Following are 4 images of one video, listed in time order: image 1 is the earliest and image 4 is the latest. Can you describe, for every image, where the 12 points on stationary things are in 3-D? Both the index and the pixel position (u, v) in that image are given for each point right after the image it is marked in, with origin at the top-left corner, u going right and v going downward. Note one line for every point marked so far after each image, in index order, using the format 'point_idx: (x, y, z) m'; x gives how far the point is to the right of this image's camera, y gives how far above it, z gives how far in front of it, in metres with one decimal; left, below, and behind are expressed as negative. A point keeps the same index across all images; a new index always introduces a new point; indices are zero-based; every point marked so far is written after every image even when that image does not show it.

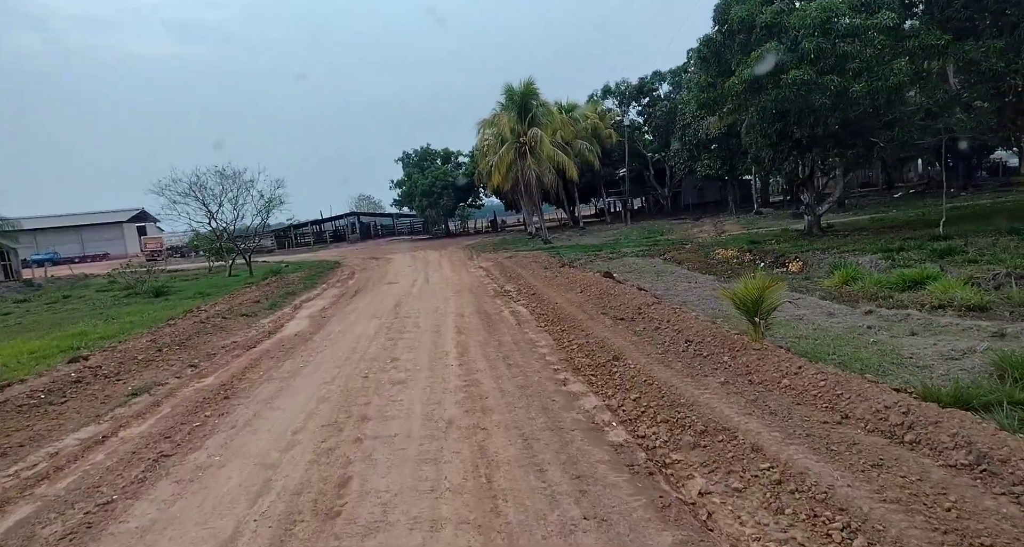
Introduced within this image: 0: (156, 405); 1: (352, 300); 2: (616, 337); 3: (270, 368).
0: (-4.4, -1.6, +7.5) m
1: (-4.3, -0.7, +16.2) m
2: (+1.4, -0.9, +8.2) m
3: (-3.5, -1.4, +8.8) m
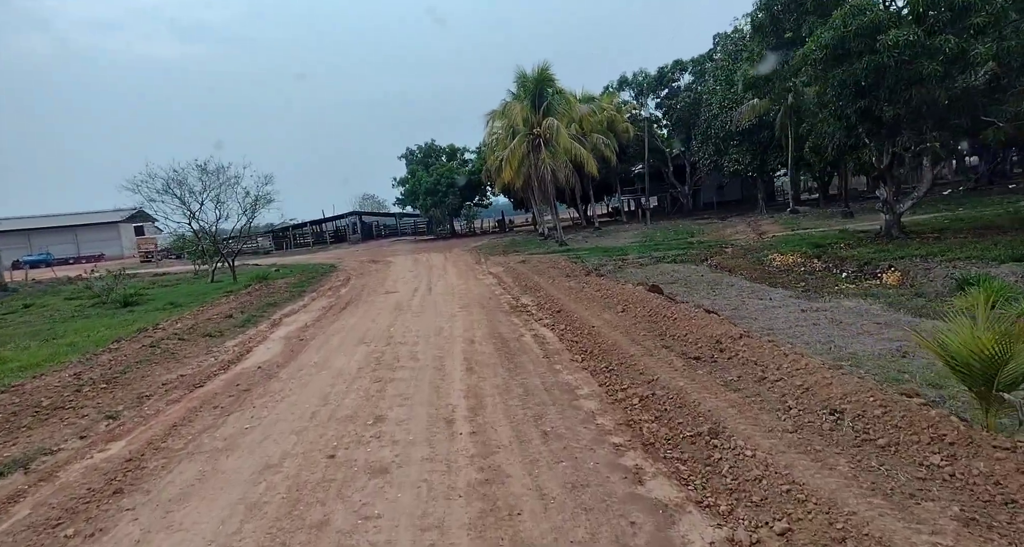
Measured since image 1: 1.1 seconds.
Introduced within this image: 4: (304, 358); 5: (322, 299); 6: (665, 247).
0: (-4.1, -1.8, +5.0) m
1: (-3.9, -0.9, +13.7) m
2: (+1.7, -1.1, +5.6) m
3: (-3.2, -1.6, +6.3) m
4: (-3.2, -1.3, +9.2) m
5: (-5.5, -0.7, +17.3) m
6: (+5.1, +0.9, +20.0) m
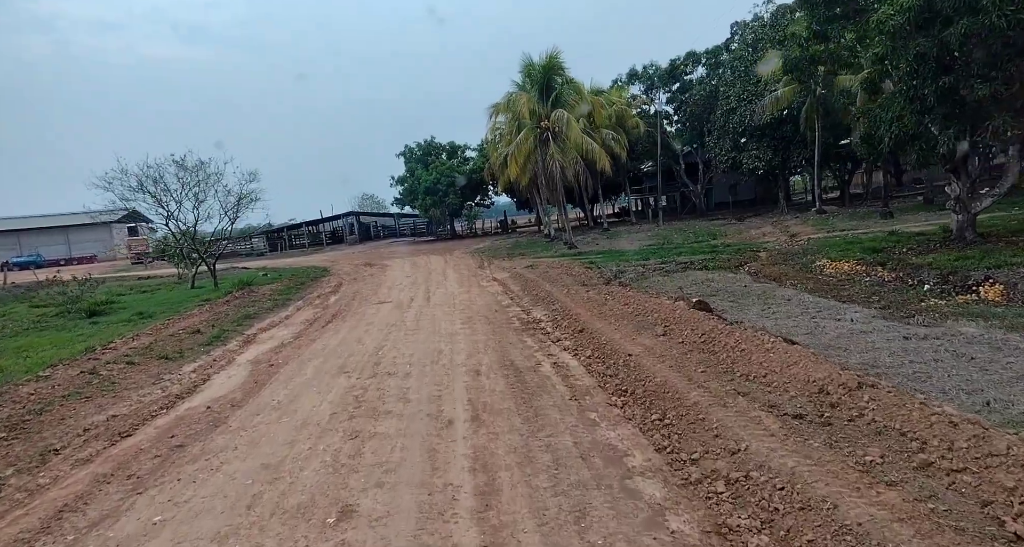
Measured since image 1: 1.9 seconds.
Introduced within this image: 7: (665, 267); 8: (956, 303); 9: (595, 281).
0: (-3.9, -2.0, +3.1) m
1: (-3.7, -1.1, +11.9) m
2: (+1.9, -1.3, +3.7) m
3: (-3.0, -1.8, +4.4) m
4: (-3.0, -1.5, +7.3) m
5: (-5.3, -0.9, +15.5) m
6: (+5.3, +0.7, +18.1) m
7: (+3.7, +0.2, +14.7) m
8: (+5.8, -0.4, +7.9) m
9: (+1.9, -0.2, +13.6) m
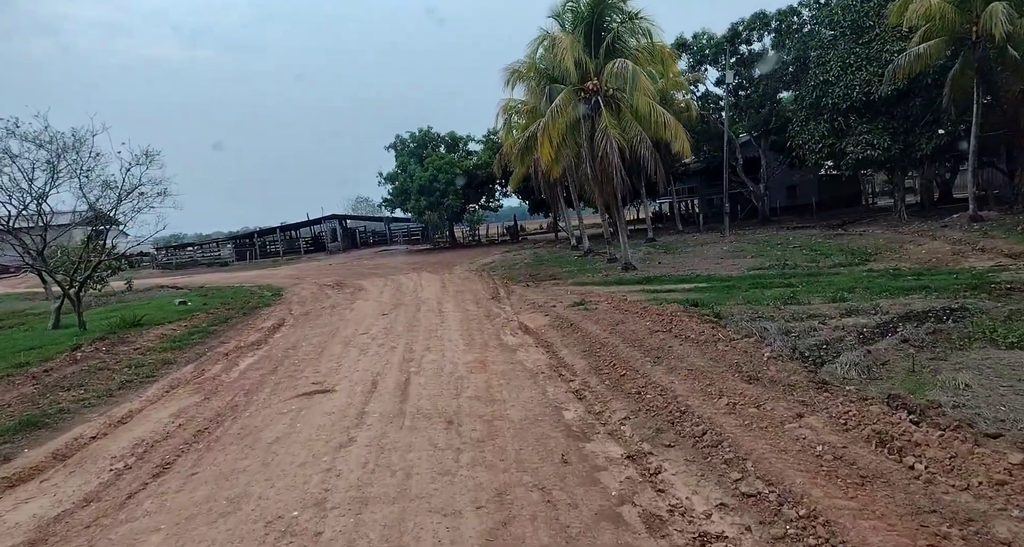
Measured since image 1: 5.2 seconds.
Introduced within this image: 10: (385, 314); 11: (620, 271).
0: (-3.1, -2.7, -4.4) m
1: (-2.9, -1.9, +4.3) m
2: (+2.7, -2.0, -3.8) m
3: (-2.2, -2.5, -3.1) m
4: (-2.2, -2.2, -0.2) m
5: (-4.5, -1.7, +7.9) m
6: (+6.0, -0.2, +10.6) m
7: (+4.5, -0.7, +7.1) m
8: (+6.6, -1.2, +0.4) m
9: (+2.6, -1.0, +6.1) m
10: (-3.0, -0.9, +14.2) m
11: (+2.9, +0.1, +16.5) m
